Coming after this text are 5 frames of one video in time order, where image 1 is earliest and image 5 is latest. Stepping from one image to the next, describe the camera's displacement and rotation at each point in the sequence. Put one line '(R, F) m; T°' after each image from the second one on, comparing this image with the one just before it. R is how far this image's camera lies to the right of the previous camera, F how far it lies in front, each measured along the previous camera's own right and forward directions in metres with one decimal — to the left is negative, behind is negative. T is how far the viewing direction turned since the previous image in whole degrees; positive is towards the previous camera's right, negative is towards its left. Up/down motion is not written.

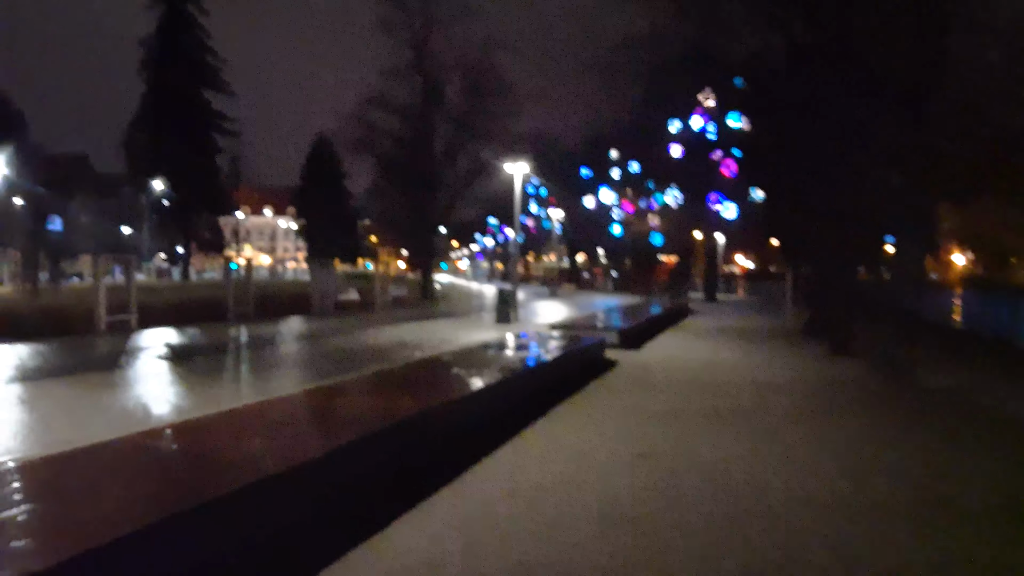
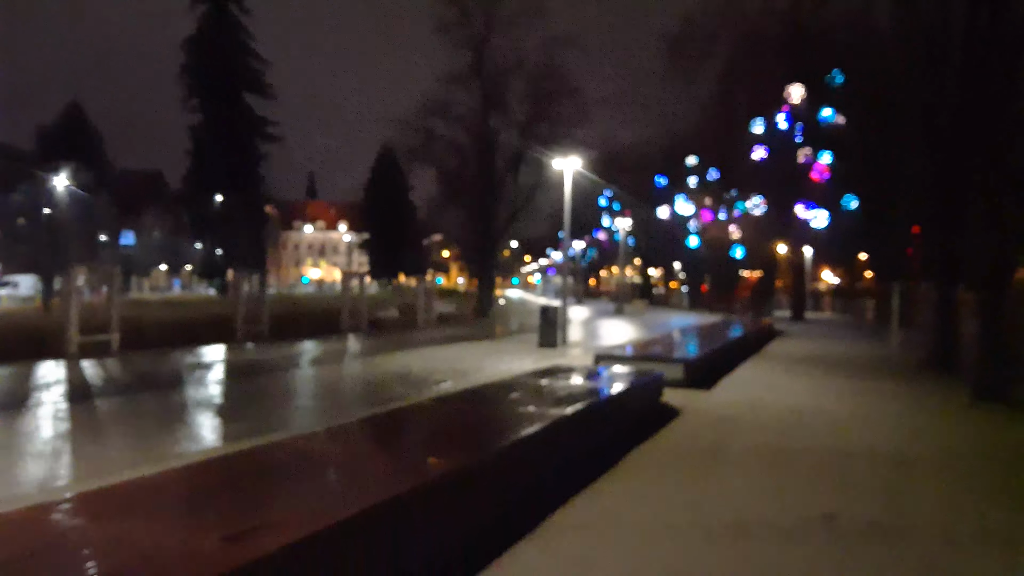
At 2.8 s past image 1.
(+0.4, +2.8) m; -5°
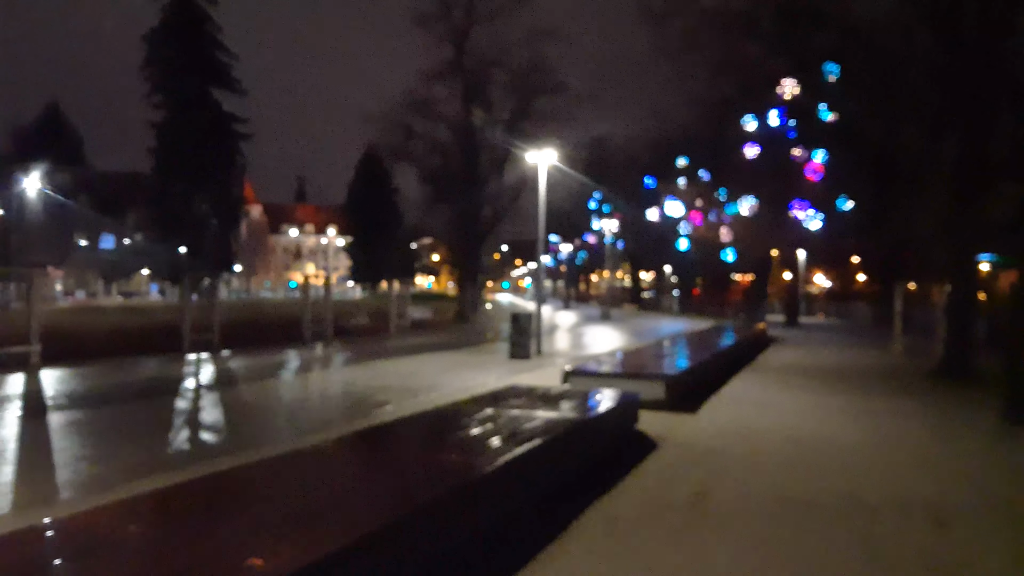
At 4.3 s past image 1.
(0.0, +0.5) m; +1°
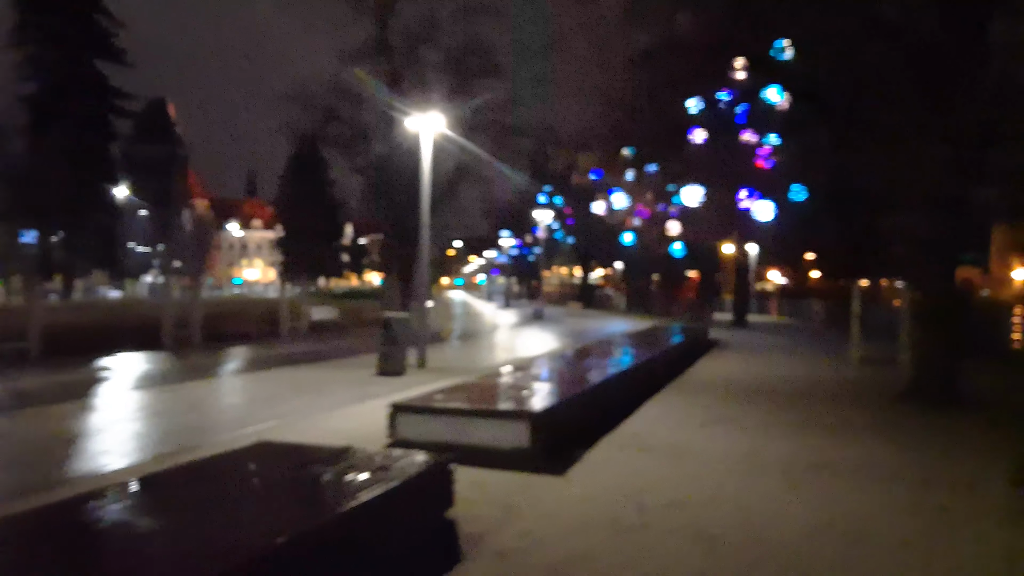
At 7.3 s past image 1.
(-0.1, +0.4) m; +3°
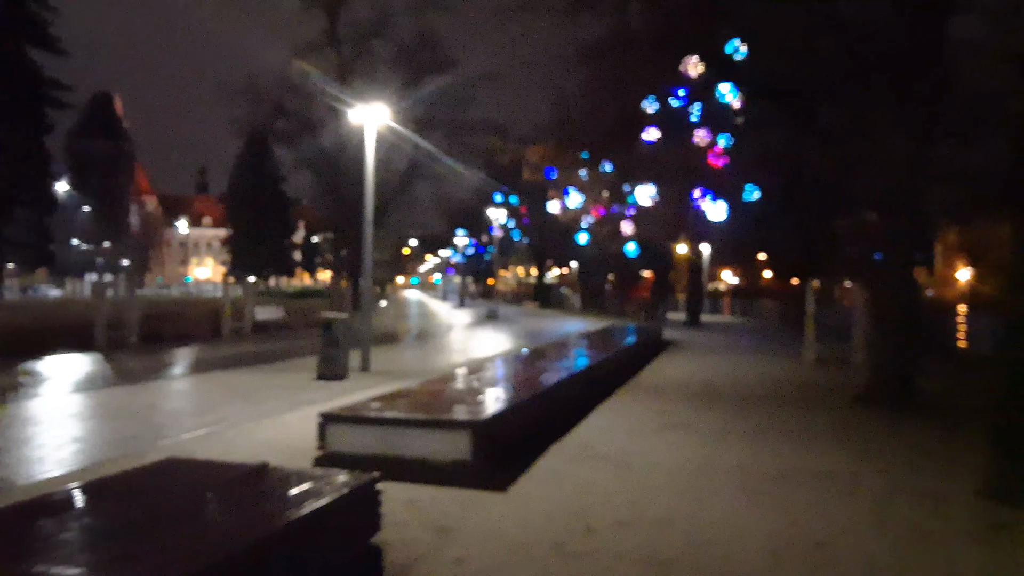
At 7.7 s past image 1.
(+0.1, +0.4) m; +3°
